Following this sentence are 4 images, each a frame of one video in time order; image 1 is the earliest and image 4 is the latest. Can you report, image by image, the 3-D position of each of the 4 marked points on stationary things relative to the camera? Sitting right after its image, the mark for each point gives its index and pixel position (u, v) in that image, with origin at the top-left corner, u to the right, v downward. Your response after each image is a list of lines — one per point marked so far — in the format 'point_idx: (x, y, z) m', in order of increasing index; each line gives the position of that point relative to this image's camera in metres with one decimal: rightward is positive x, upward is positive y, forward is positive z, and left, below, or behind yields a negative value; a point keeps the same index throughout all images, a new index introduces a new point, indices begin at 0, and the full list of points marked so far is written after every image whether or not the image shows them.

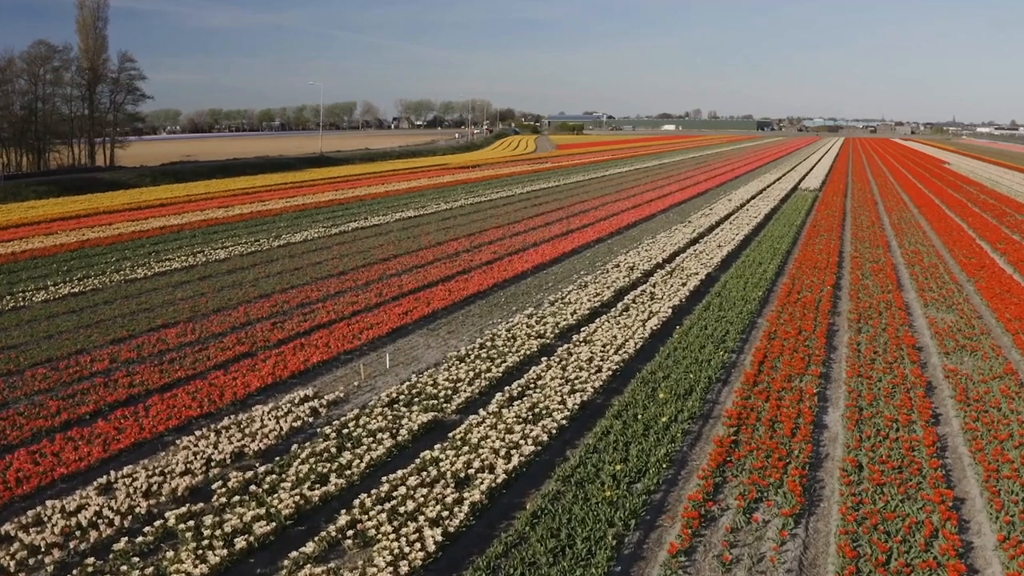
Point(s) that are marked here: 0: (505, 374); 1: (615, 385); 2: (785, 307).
0: (-0.1, -1.3, +10.4) m
1: (+1.5, -1.4, +10.2) m
2: (+5.4, -0.4, +14.1) m
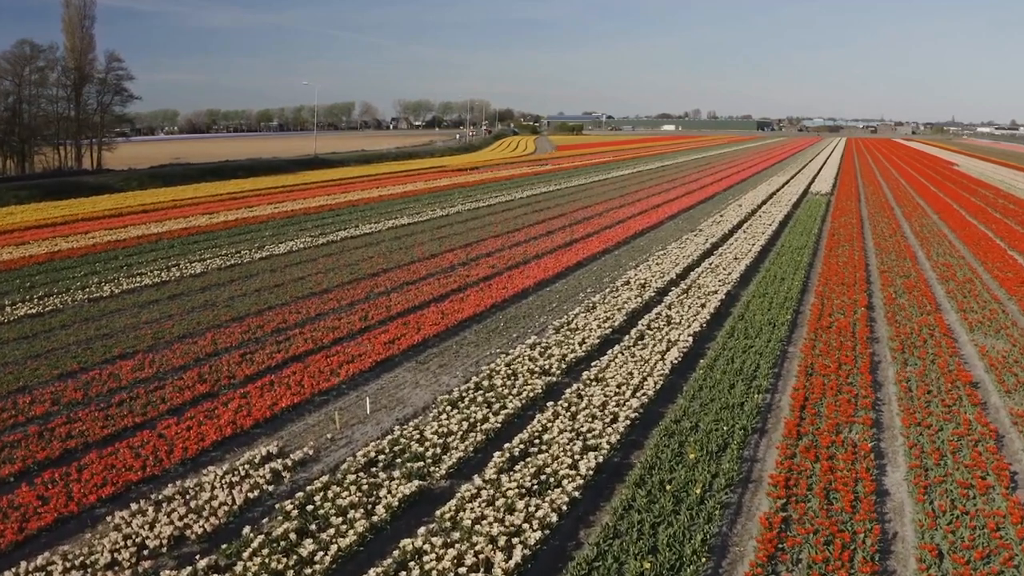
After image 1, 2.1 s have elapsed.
0: (-0.1, -1.7, +8.8) m
1: (+1.5, -1.8, +8.7) m
2: (+5.4, -0.8, +12.6) m
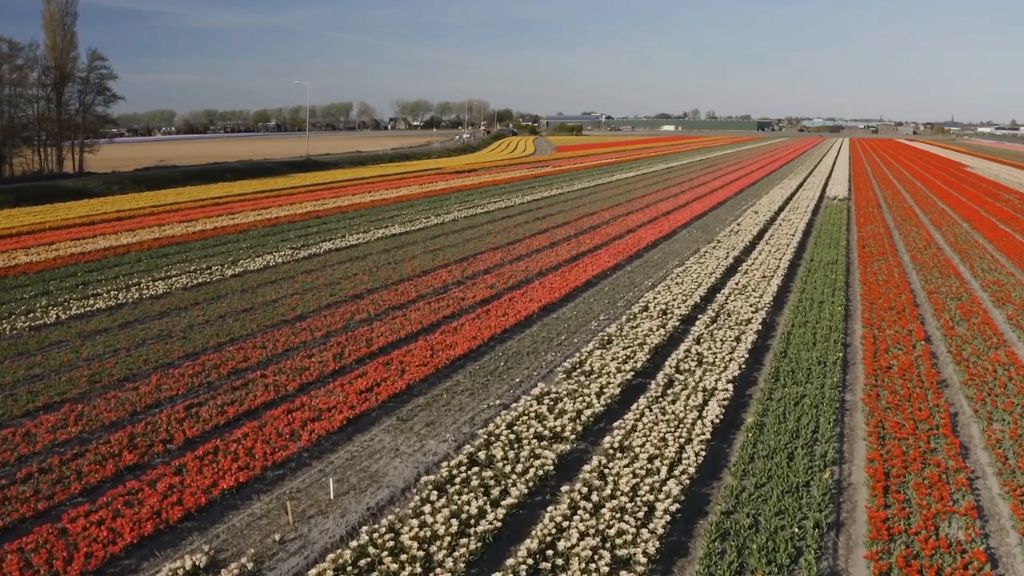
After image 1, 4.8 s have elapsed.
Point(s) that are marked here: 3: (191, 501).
0: (-0.1, -2.2, +6.8) m
1: (+1.5, -2.4, +6.7) m
2: (+5.5, -1.3, +10.6) m
3: (-3.3, -2.2, +7.3) m
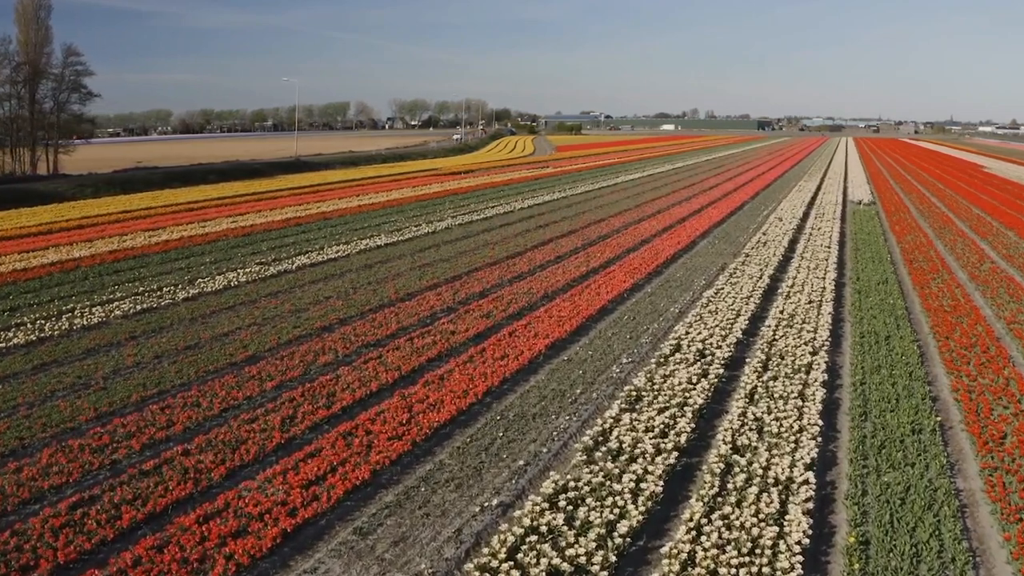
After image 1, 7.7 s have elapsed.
0: (0.0, -2.8, +4.3) m
1: (+1.6, -2.9, +4.1) m
2: (+5.5, -1.9, +8.0) m
3: (-3.3, -2.7, +4.8) m
